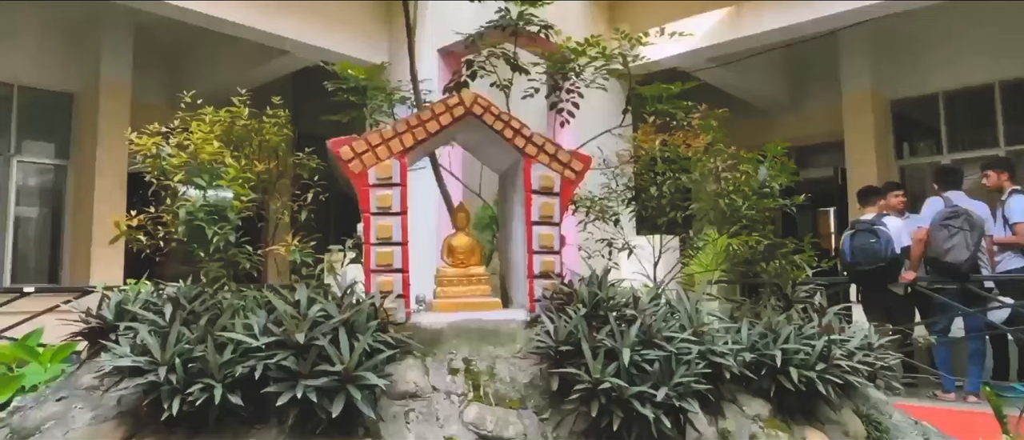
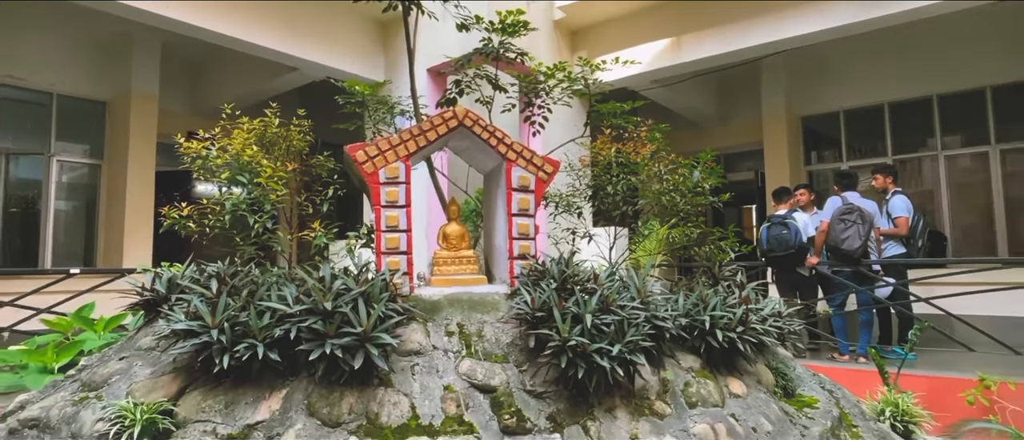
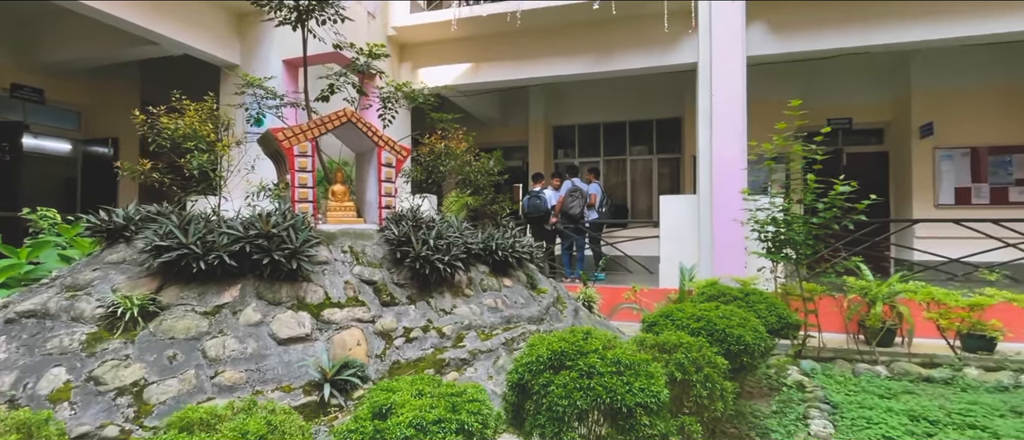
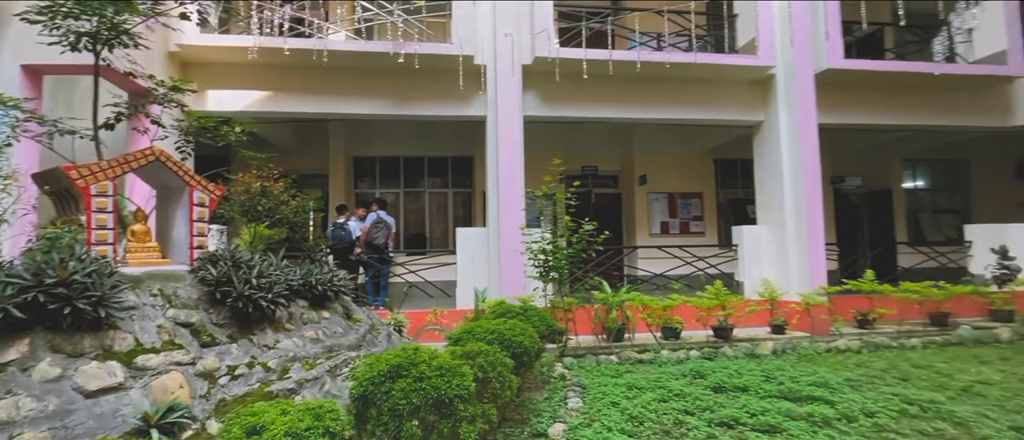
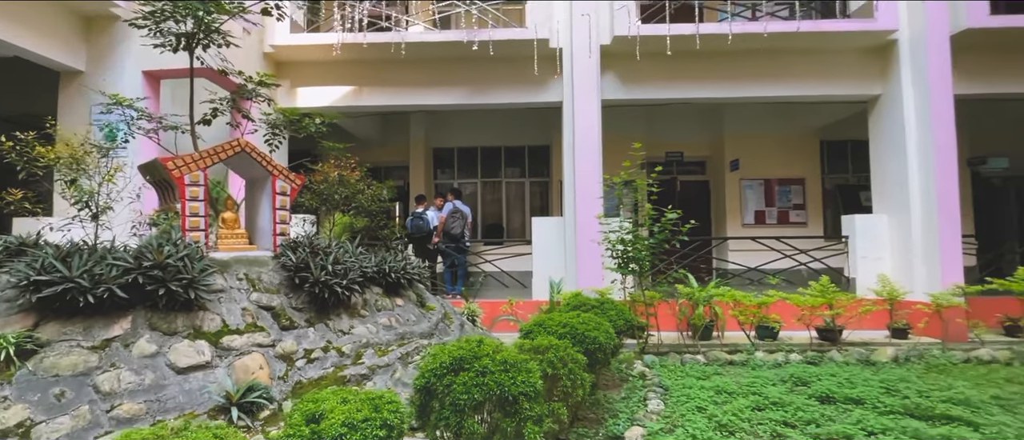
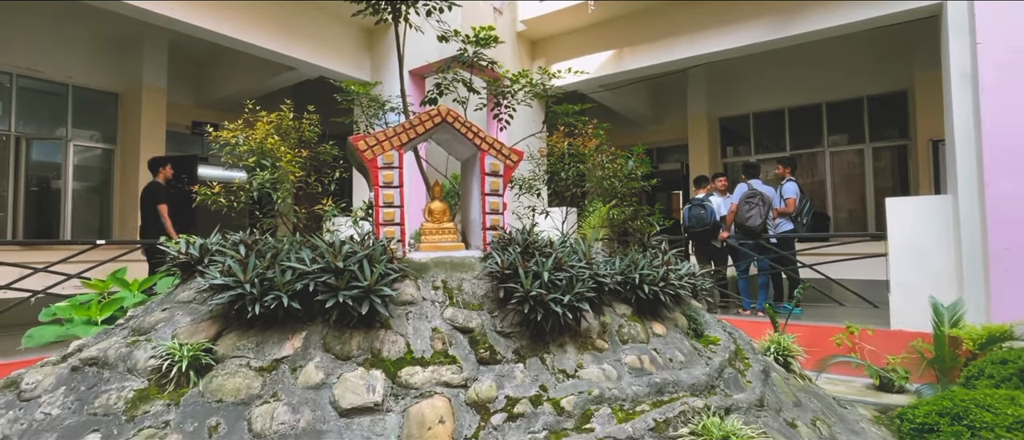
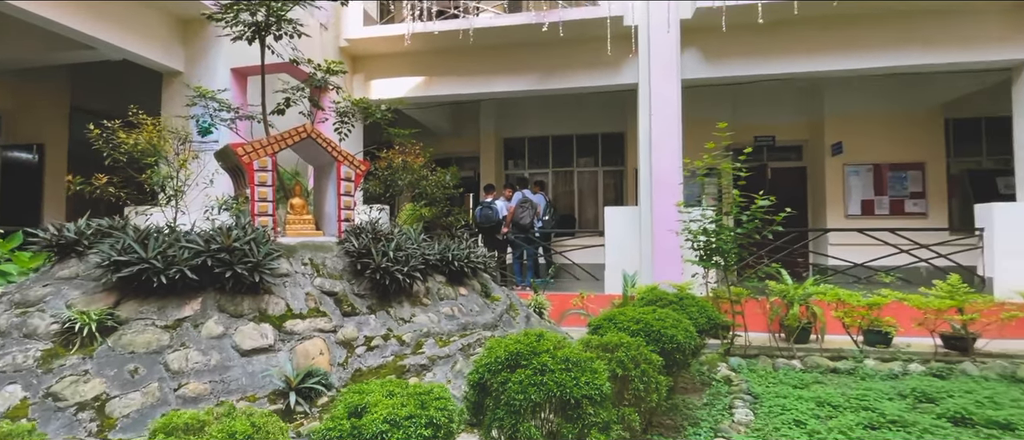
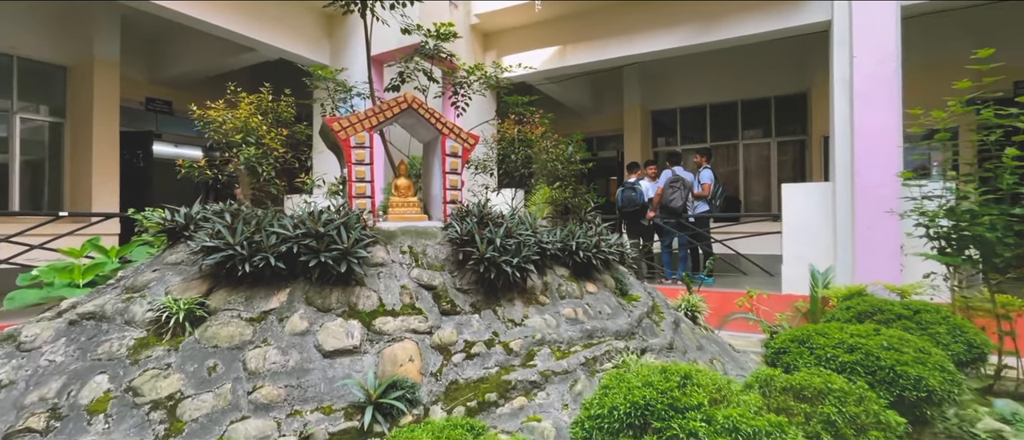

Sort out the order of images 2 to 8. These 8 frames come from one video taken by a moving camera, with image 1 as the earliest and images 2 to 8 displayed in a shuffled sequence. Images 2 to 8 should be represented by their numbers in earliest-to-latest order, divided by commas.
2, 6, 8, 3, 7, 5, 4
